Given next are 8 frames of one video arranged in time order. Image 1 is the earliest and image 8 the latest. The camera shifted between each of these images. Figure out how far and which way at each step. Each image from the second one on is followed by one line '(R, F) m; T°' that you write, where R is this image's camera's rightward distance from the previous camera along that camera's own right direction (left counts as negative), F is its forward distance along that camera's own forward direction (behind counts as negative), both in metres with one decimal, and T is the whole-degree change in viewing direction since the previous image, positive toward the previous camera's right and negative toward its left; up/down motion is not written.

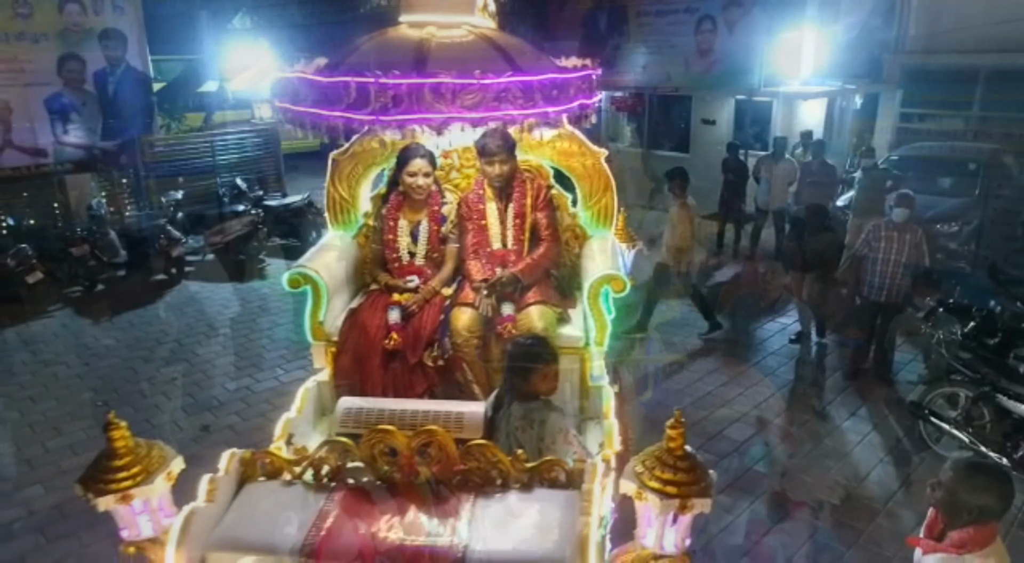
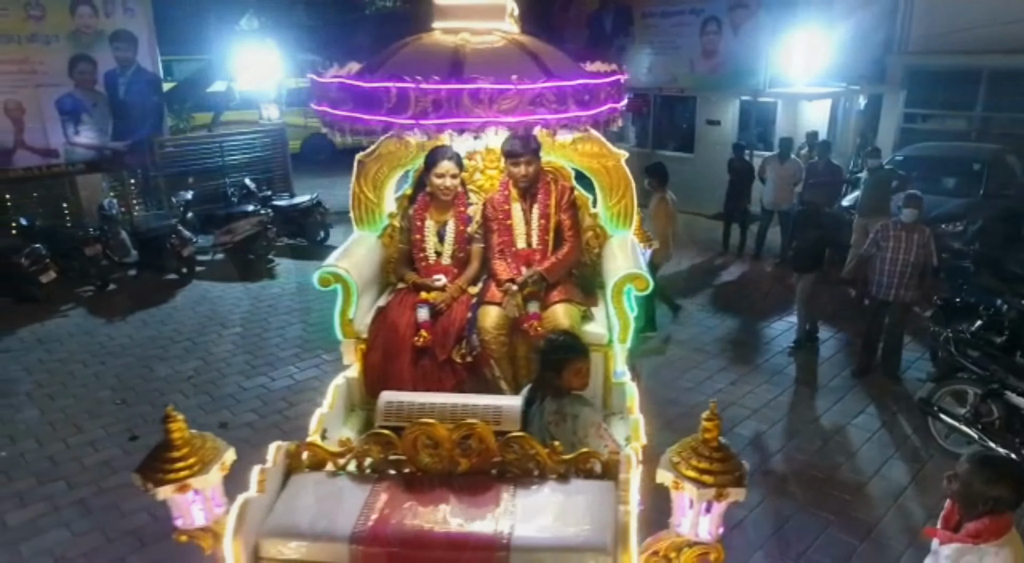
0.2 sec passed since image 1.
(-0.1, -0.1) m; 0°
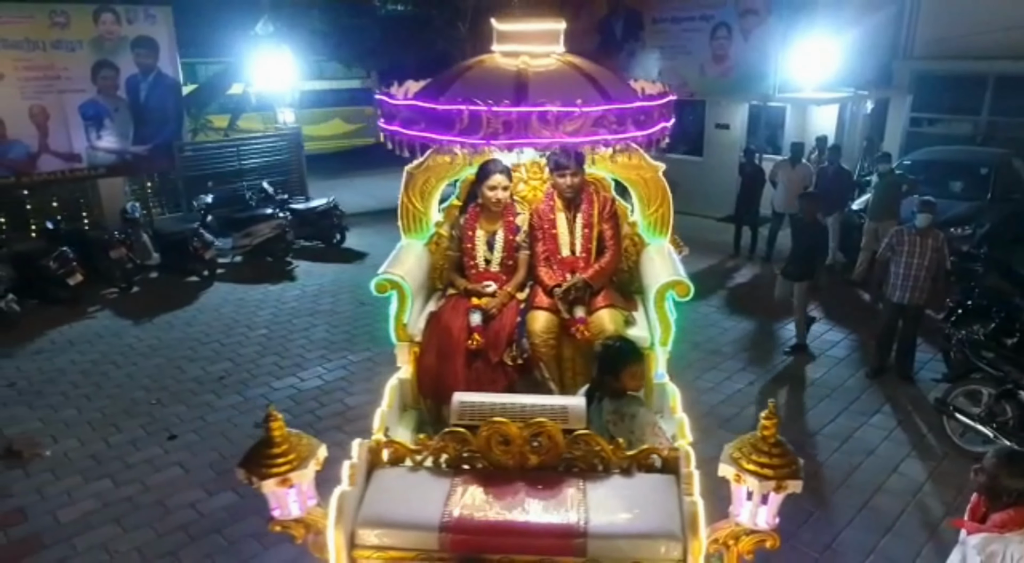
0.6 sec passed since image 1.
(-0.3, -0.2) m; 0°
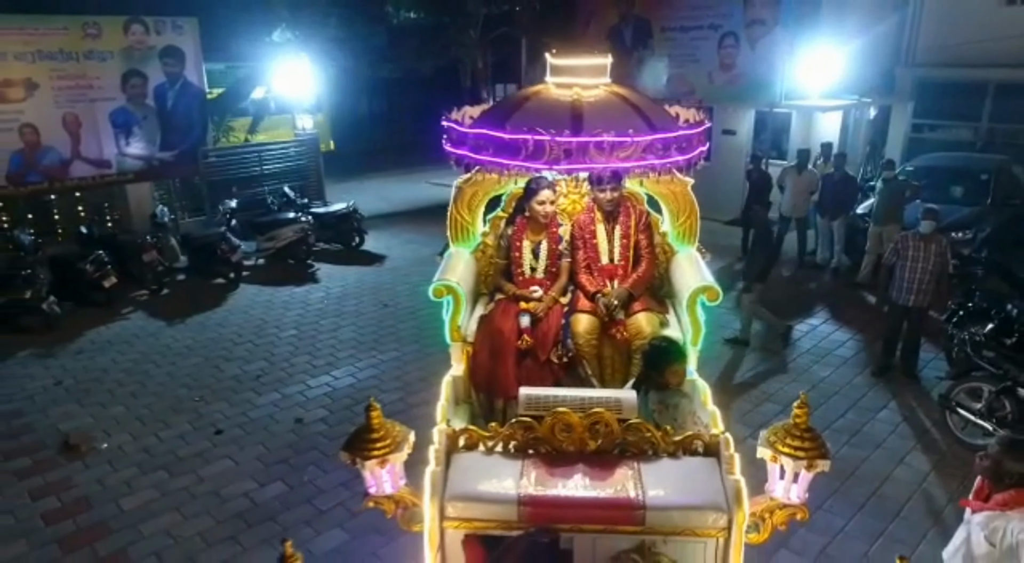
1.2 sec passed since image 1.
(-0.3, -0.3) m; 0°
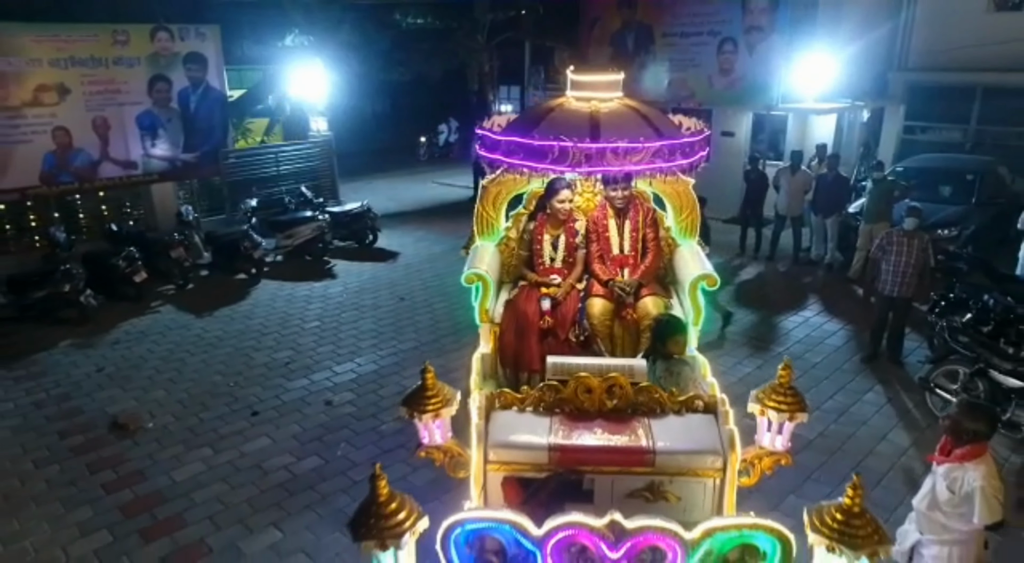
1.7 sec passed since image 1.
(-0.2, -0.4) m; 0°
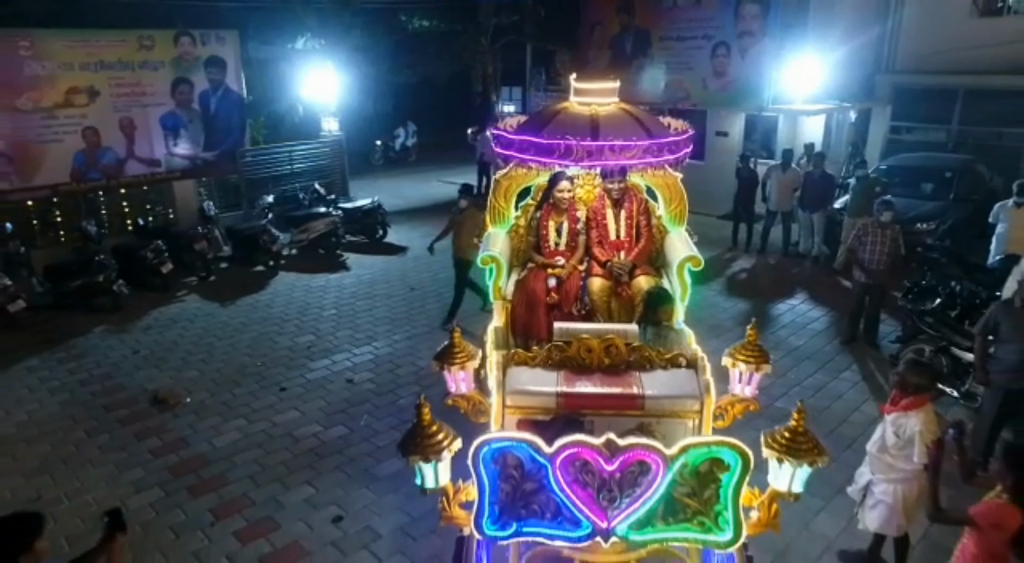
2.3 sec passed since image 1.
(-0.1, -0.5) m; 0°
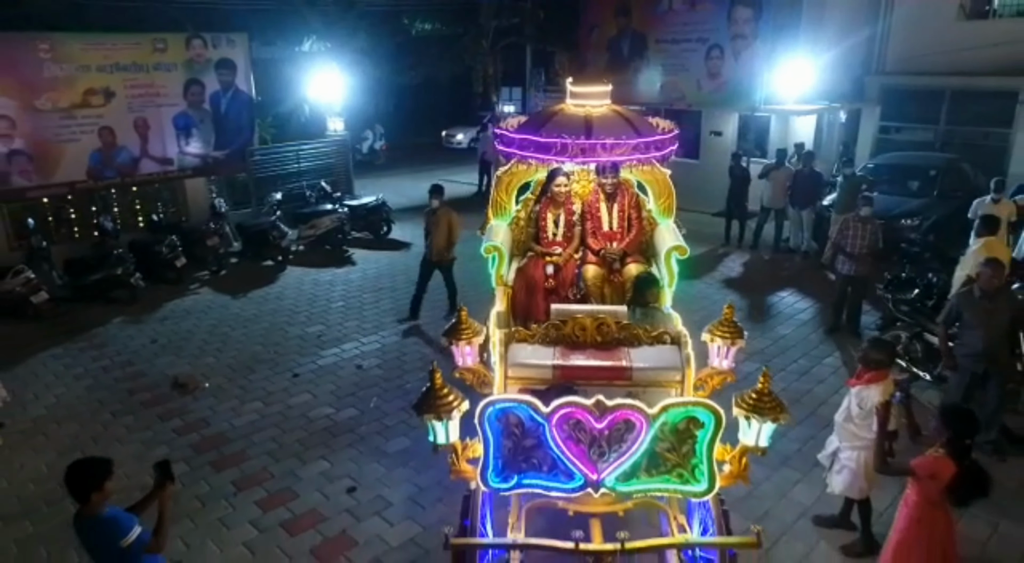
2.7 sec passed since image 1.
(0.0, -0.4) m; 0°
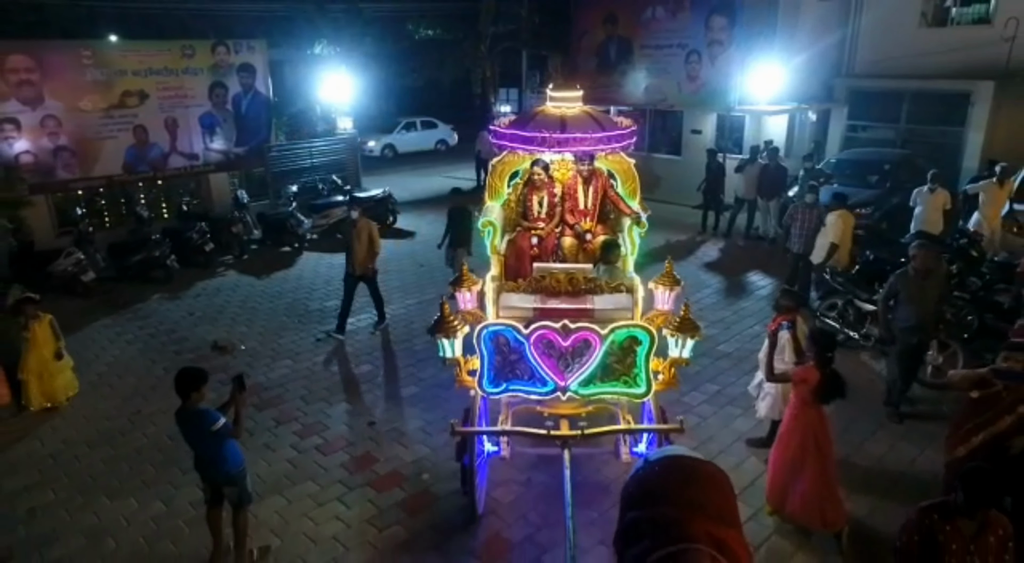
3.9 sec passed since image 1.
(+0.1, -1.1) m; 0°
